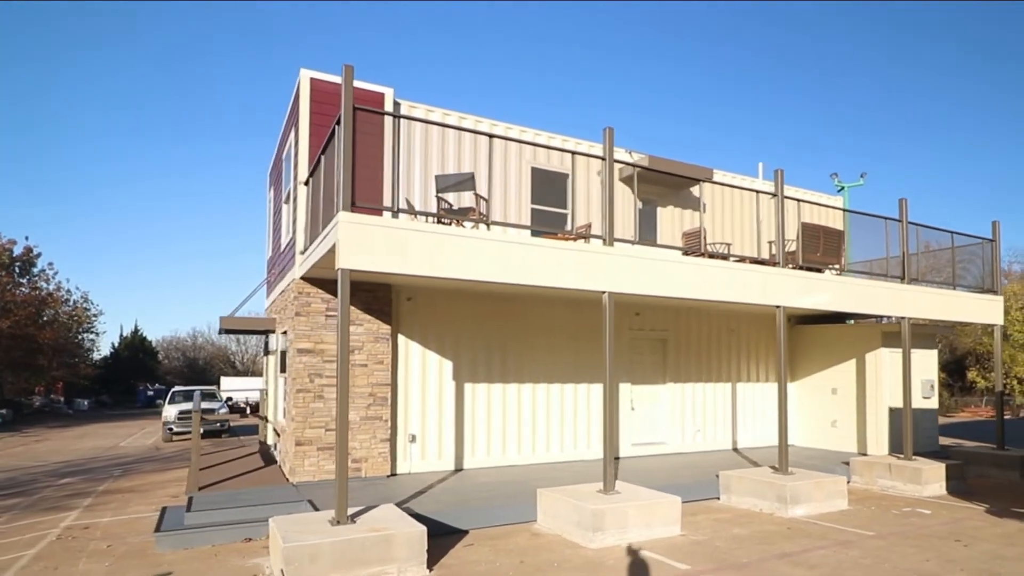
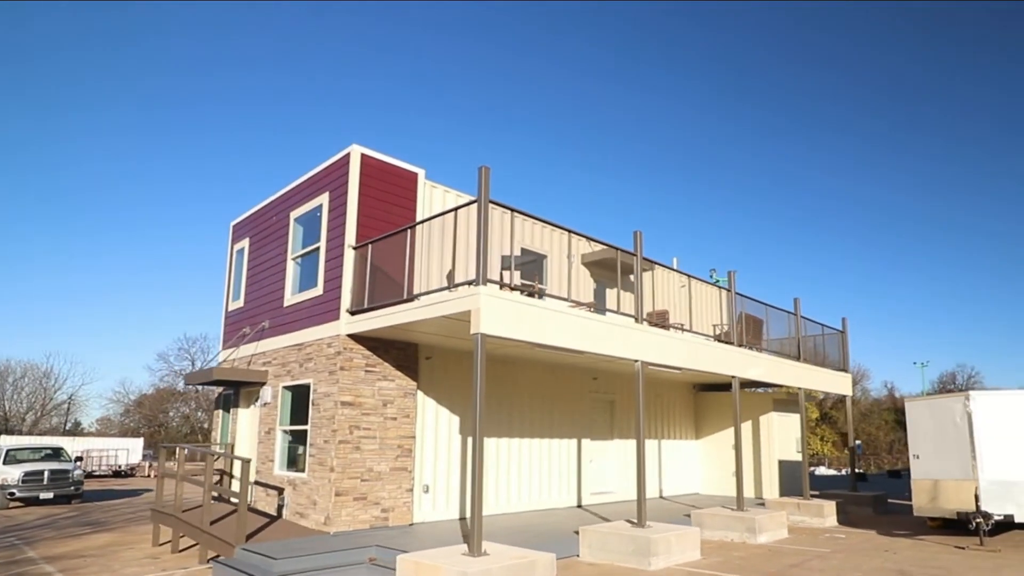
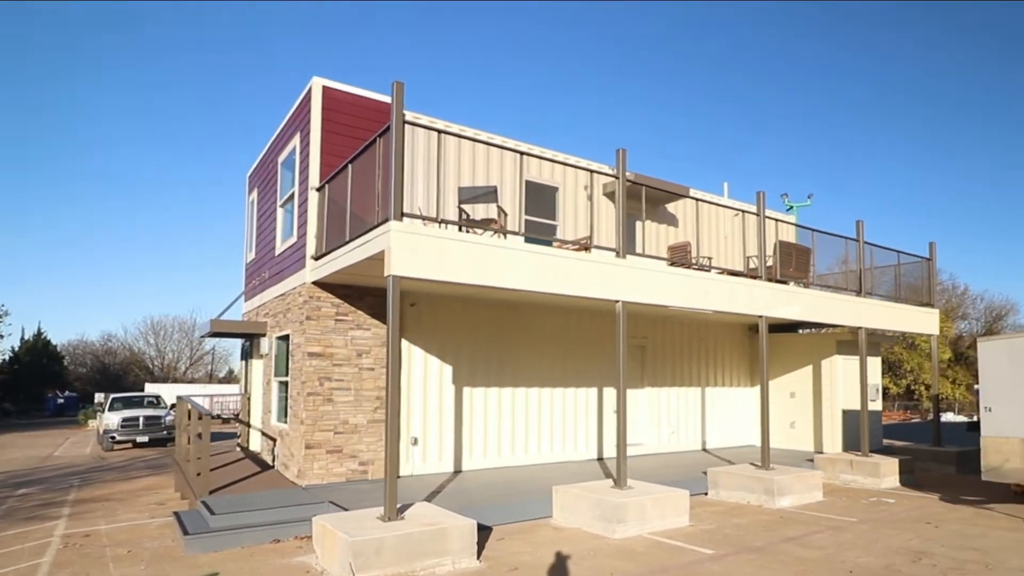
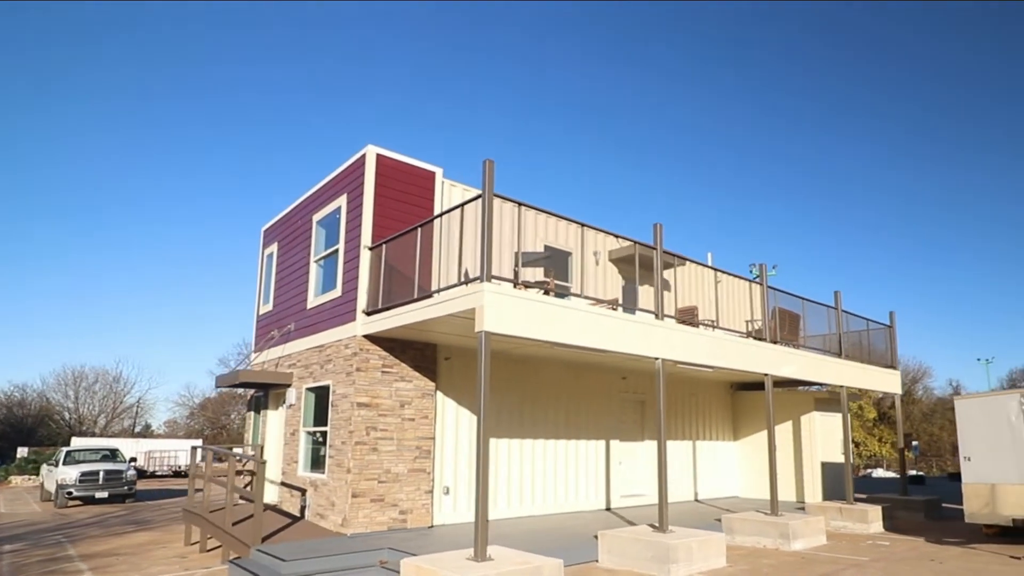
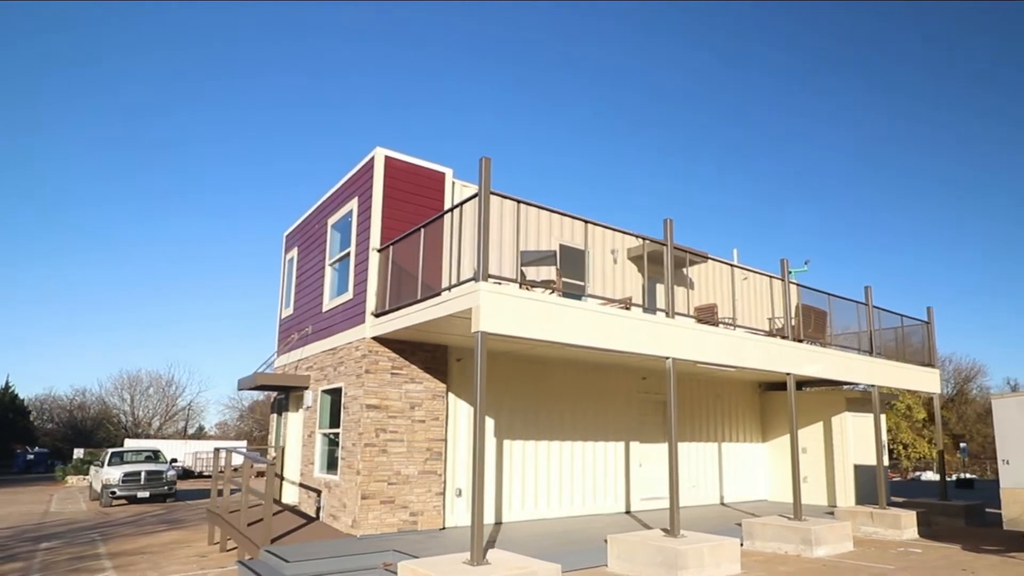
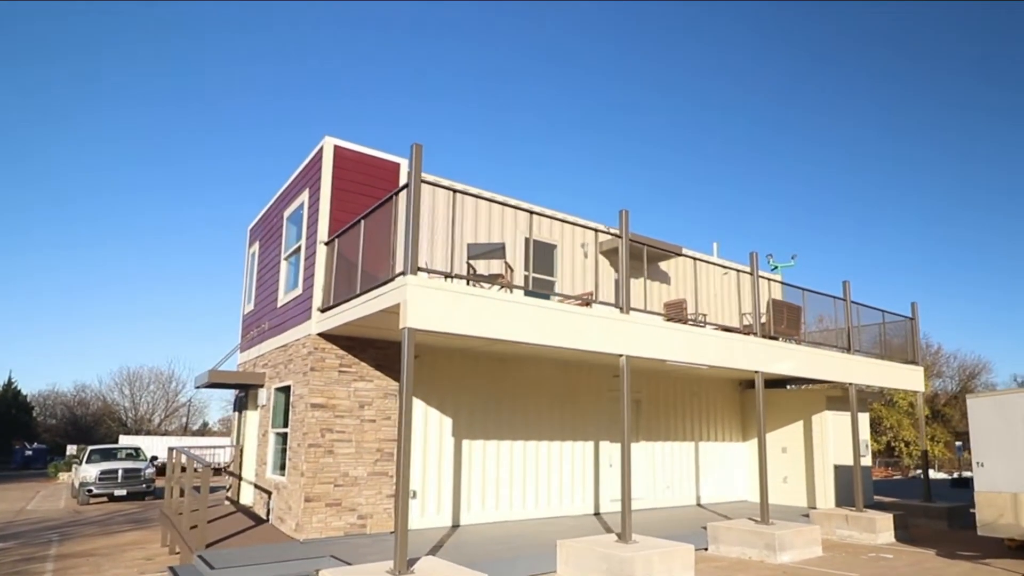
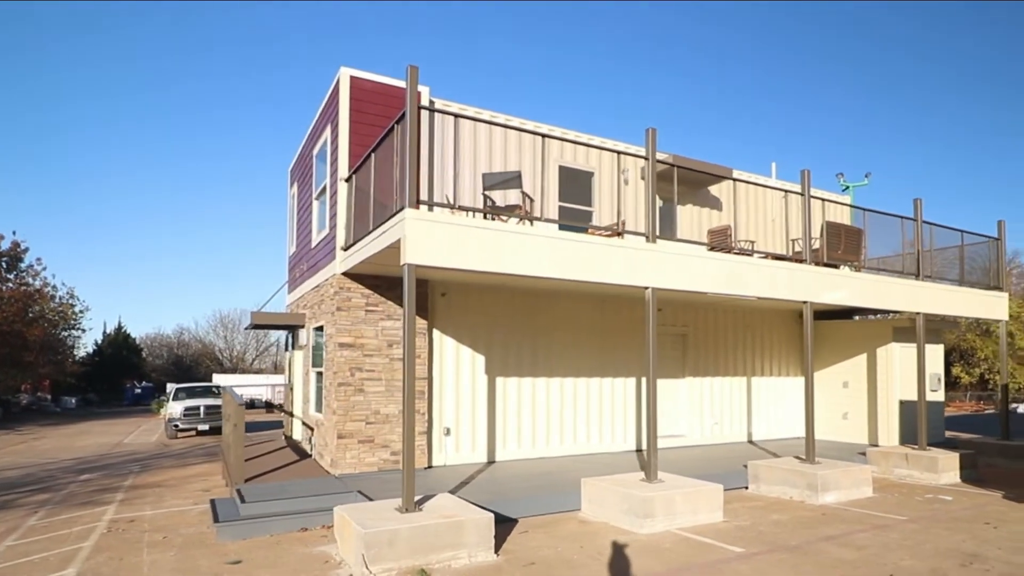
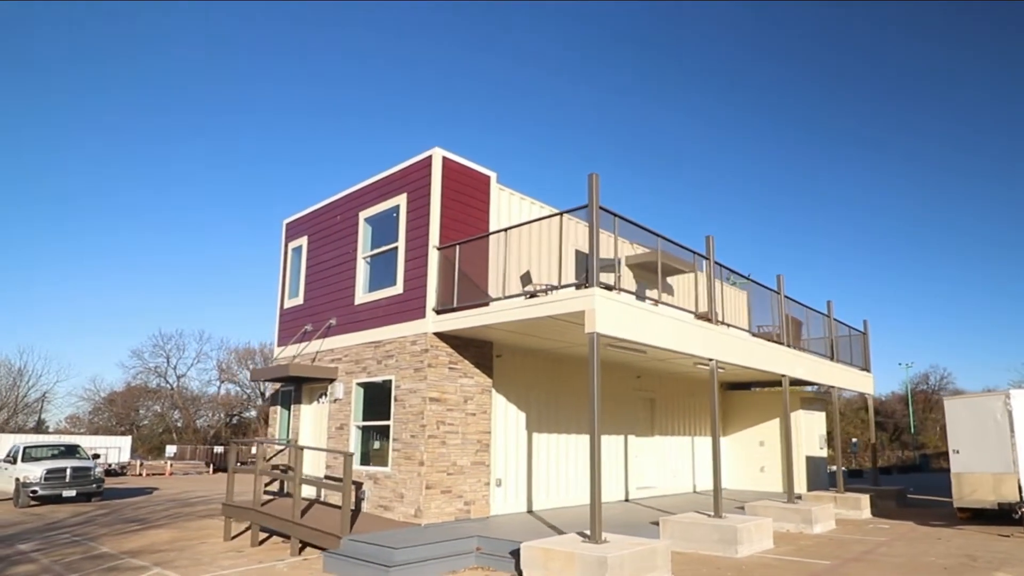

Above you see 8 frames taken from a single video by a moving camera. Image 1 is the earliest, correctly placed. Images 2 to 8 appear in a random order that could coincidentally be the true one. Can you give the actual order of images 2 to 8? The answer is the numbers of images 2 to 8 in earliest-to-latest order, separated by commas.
7, 3, 6, 5, 4, 2, 8
